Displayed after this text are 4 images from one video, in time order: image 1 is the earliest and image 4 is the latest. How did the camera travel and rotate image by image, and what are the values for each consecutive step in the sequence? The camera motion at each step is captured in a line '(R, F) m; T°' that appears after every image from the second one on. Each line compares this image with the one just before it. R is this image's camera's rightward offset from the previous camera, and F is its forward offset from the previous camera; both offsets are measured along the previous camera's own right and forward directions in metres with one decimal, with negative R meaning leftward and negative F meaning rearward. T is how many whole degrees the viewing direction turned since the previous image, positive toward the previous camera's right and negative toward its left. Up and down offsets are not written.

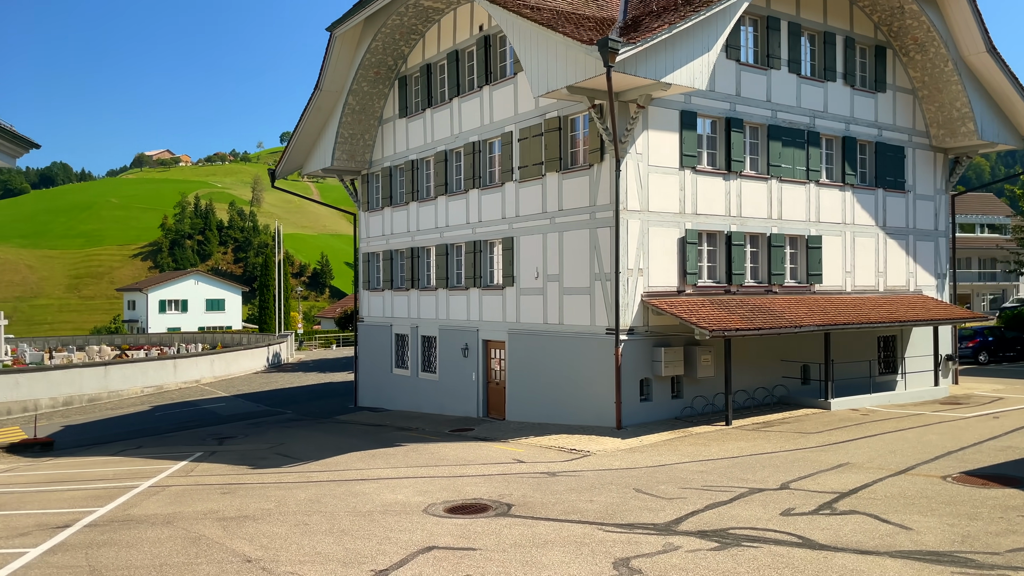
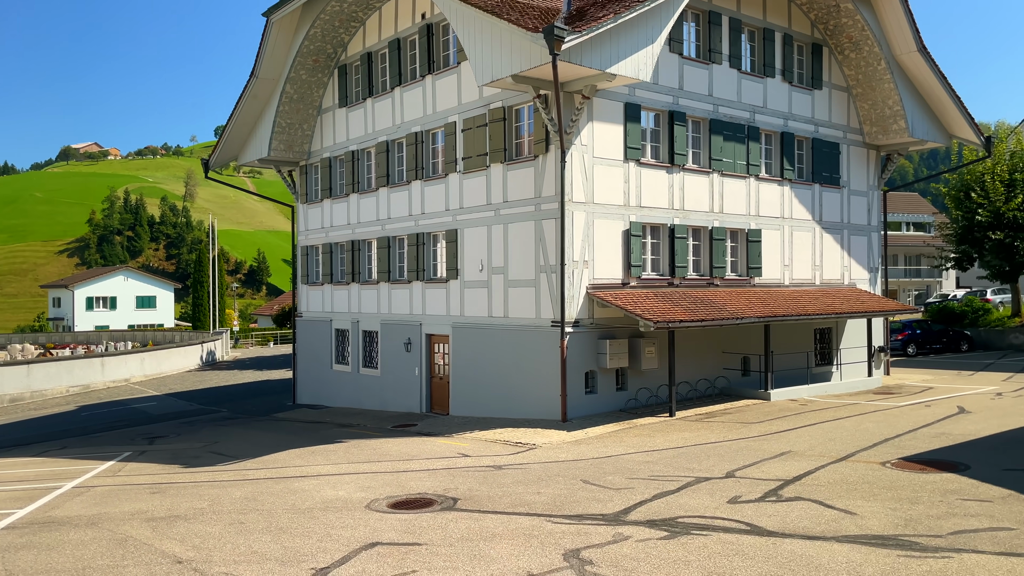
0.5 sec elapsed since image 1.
(-0.1, +0.2) m; +4°
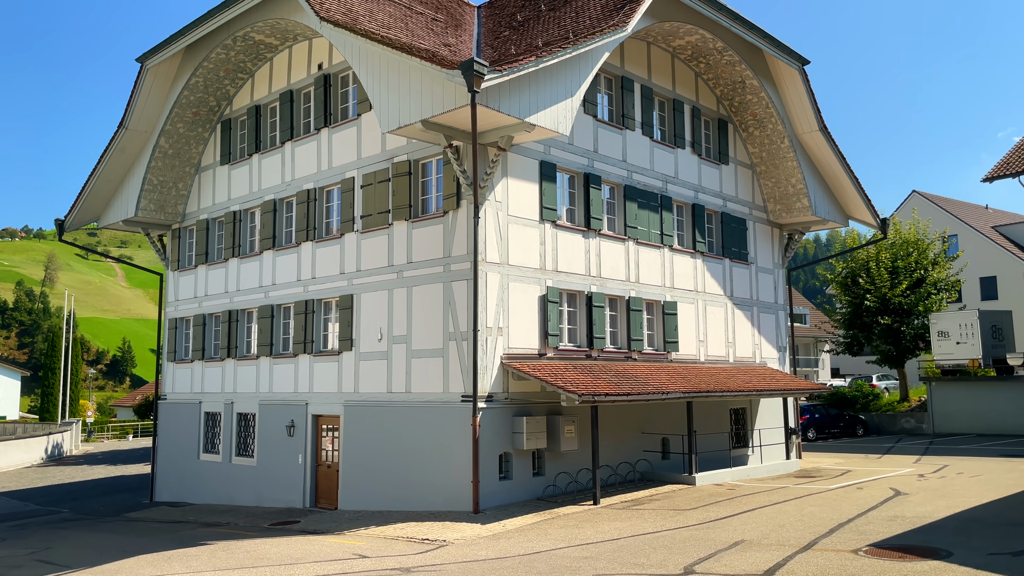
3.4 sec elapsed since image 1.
(-0.4, +1.9) m; +8°
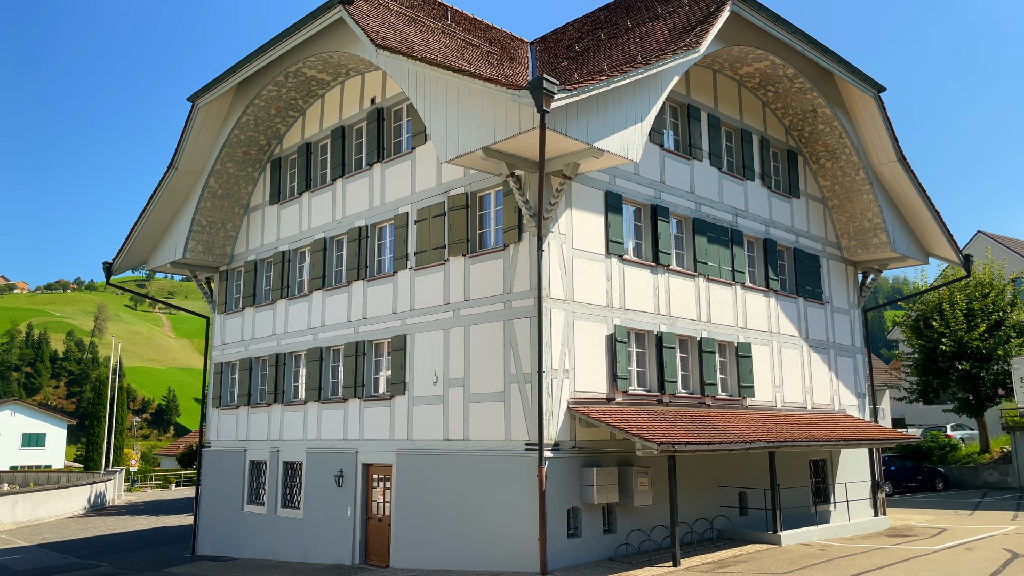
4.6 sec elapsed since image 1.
(-0.5, +1.1) m; -3°
